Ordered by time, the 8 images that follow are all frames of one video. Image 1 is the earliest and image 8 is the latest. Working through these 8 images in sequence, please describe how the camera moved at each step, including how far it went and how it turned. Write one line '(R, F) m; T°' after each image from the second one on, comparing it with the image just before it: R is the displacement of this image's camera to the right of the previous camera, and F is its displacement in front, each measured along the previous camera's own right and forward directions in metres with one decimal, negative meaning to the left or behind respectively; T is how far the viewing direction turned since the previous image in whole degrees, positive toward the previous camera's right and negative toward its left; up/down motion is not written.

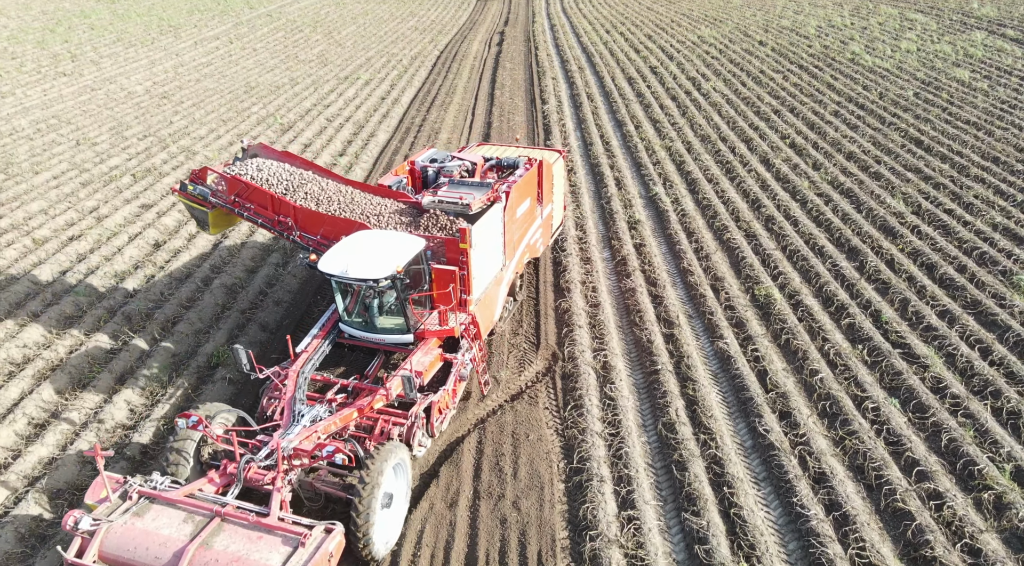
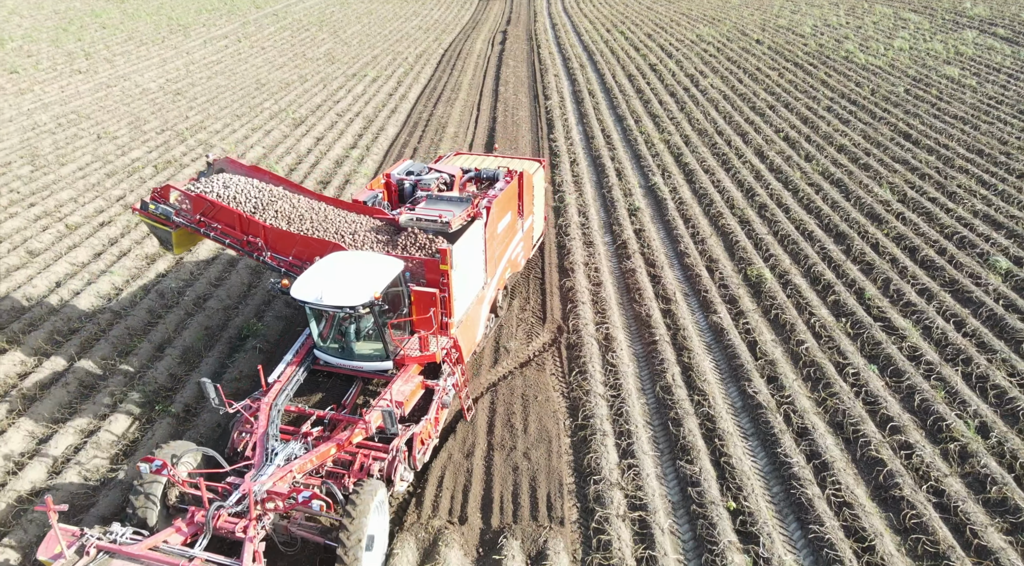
(-0.1, -0.6) m; 0°
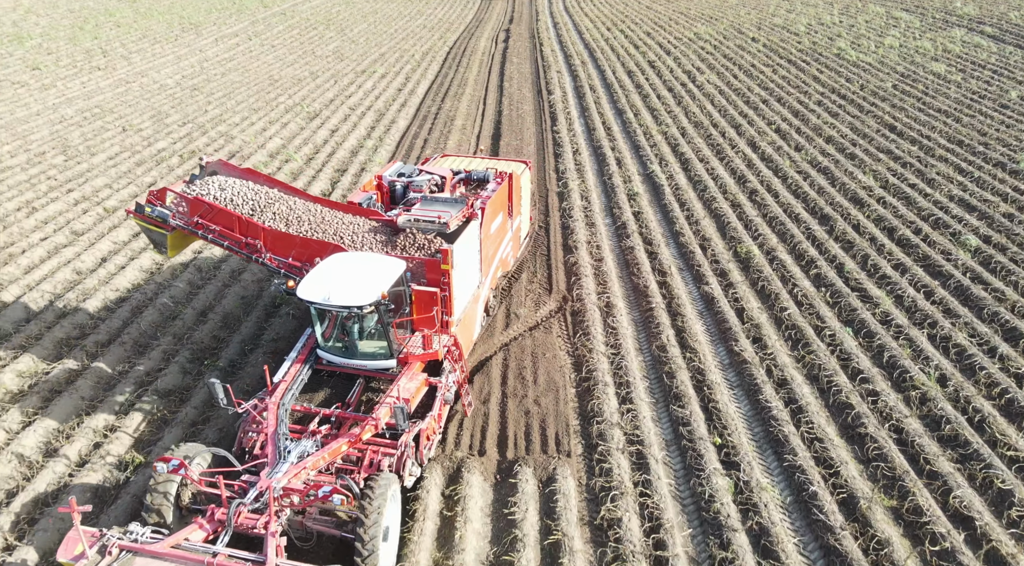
(-0.1, -0.8) m; 0°
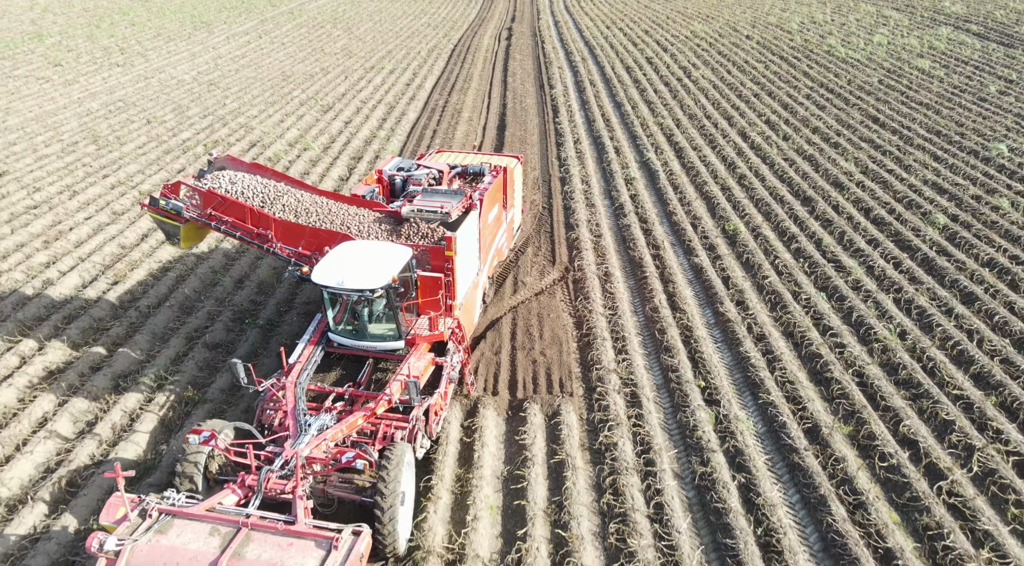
(-0.1, -0.9) m; 0°
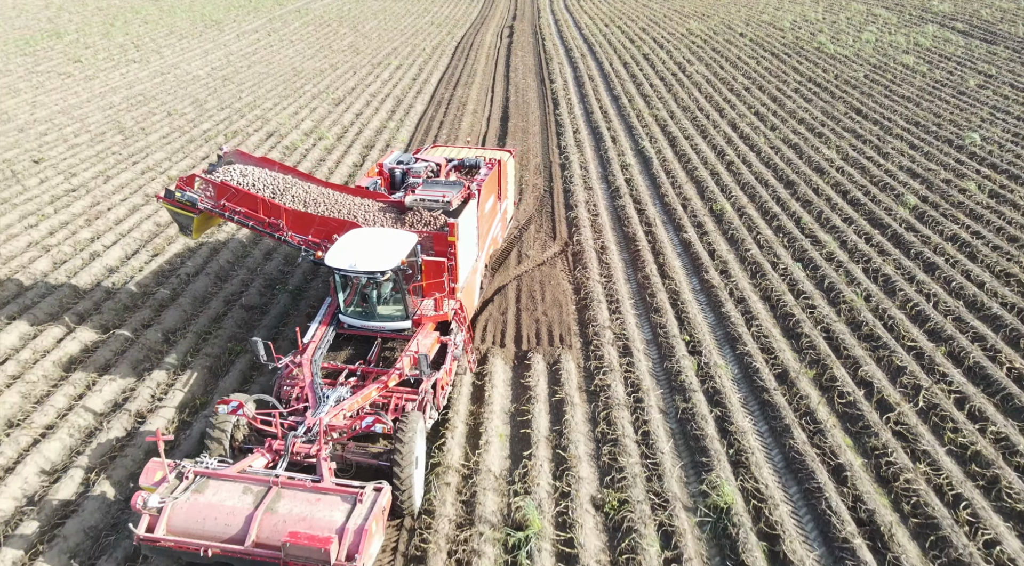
(-0.1, -1.0) m; 0°
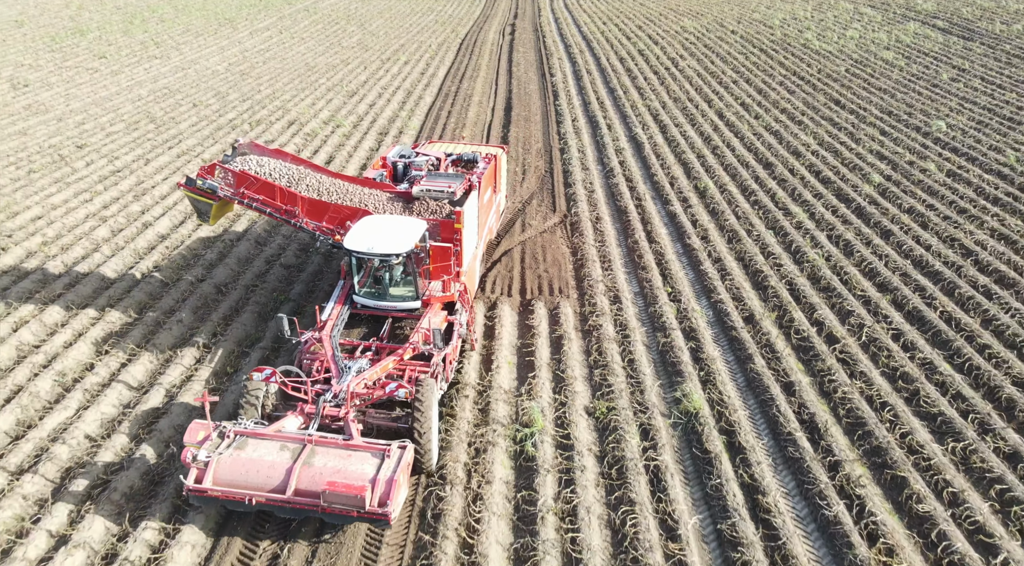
(-0.1, -1.4) m; 0°
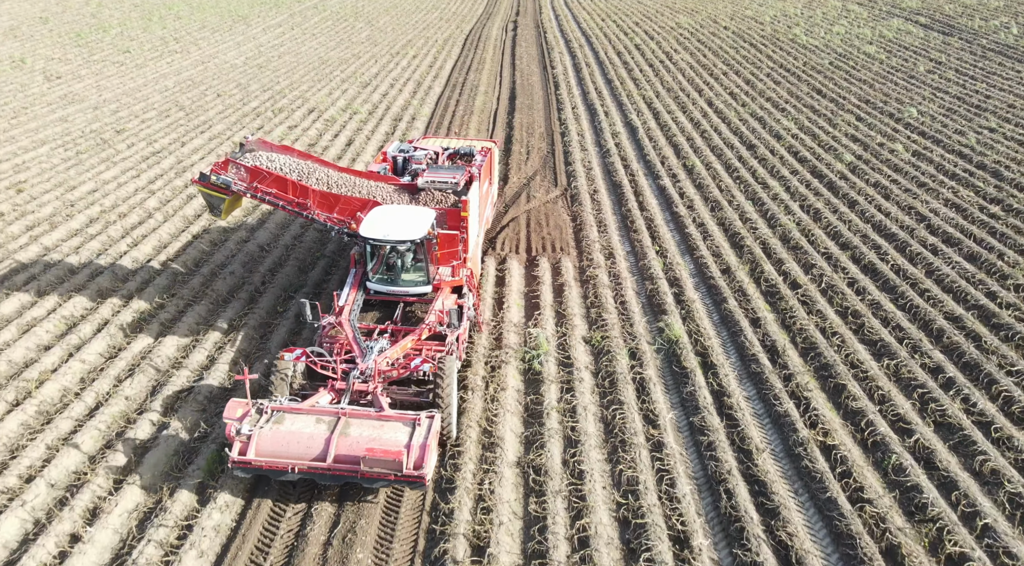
(-0.1, -1.4) m; 0°
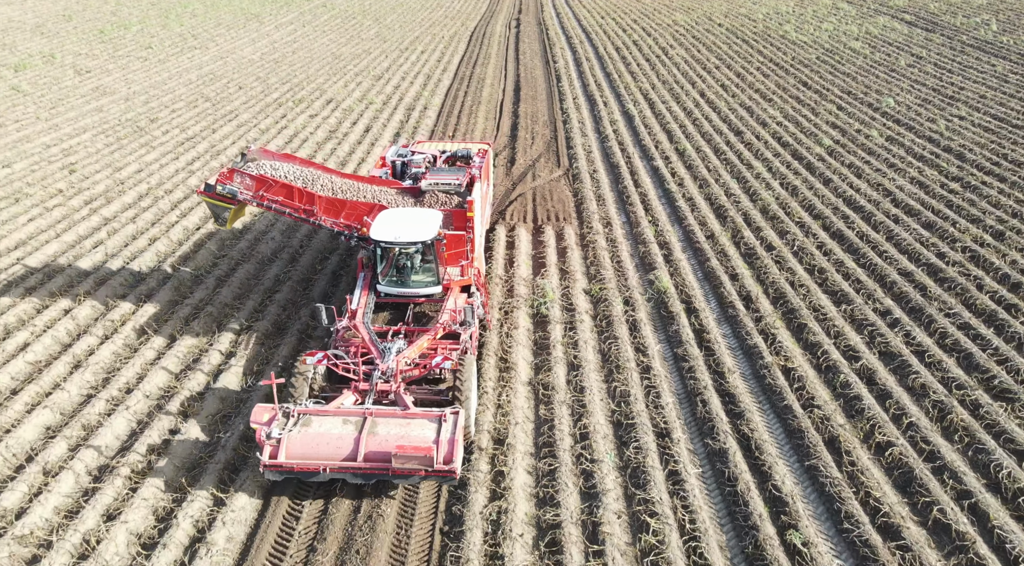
(-0.1, -1.4) m; 0°
